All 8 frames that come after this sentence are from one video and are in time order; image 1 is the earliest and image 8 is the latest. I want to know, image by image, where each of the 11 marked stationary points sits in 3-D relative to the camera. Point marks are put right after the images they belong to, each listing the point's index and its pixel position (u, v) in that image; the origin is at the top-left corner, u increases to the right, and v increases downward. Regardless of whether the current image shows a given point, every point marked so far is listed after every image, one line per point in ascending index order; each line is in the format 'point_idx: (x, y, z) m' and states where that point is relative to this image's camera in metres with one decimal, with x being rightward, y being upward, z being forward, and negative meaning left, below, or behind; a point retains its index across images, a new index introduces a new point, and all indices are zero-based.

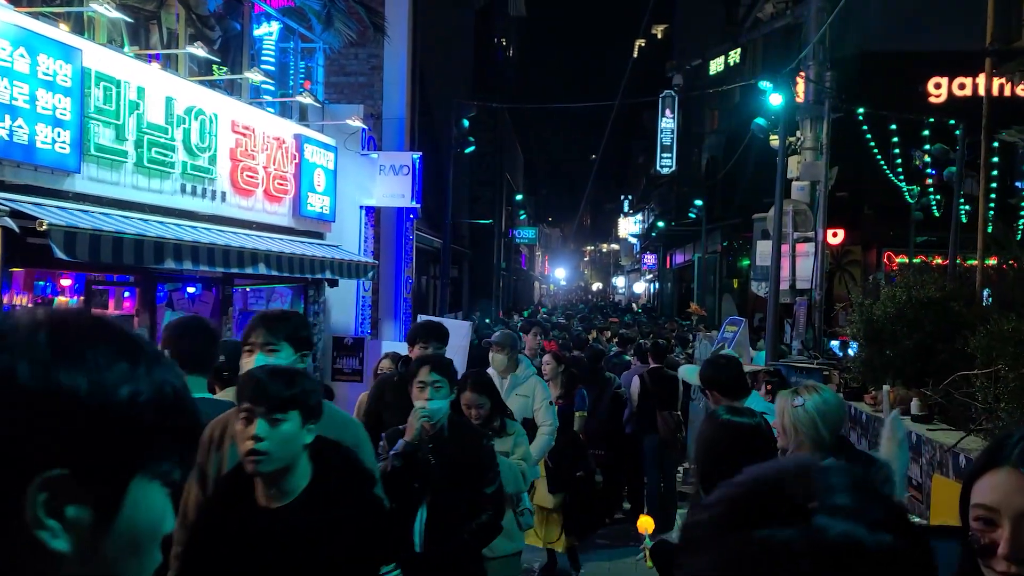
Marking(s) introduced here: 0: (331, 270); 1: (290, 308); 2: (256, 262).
0: (-2.6, +0.3, +11.2) m
1: (-3.5, -0.3, +12.5) m
2: (-3.1, +0.3, +9.5) m
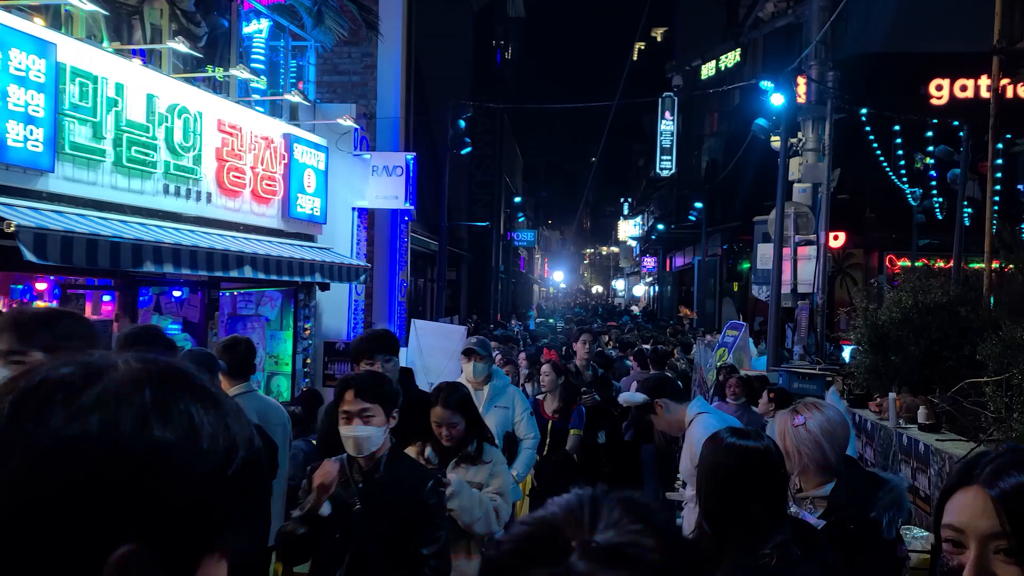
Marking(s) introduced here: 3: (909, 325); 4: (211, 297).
0: (-2.6, +0.2, +10.9) m
1: (-3.5, -0.4, +12.2) m
2: (-3.1, +0.2, +9.2) m
3: (+4.8, -0.4, +9.6) m
4: (-3.9, -0.1, +10.3) m
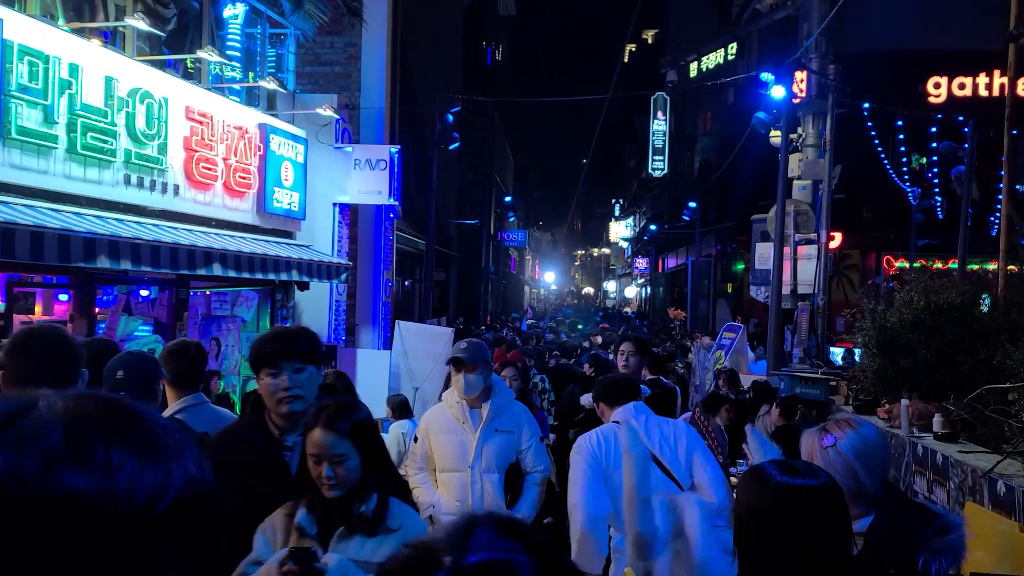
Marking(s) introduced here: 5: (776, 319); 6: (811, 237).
0: (-2.8, +0.2, +10.3) m
1: (-3.7, -0.4, +11.5) m
2: (-3.3, +0.3, +8.6) m
3: (+4.6, -0.4, +9.0) m
4: (-4.0, -0.1, +9.6) m
5: (+4.7, -0.5, +14.1) m
6: (+5.1, +0.9, +13.6) m
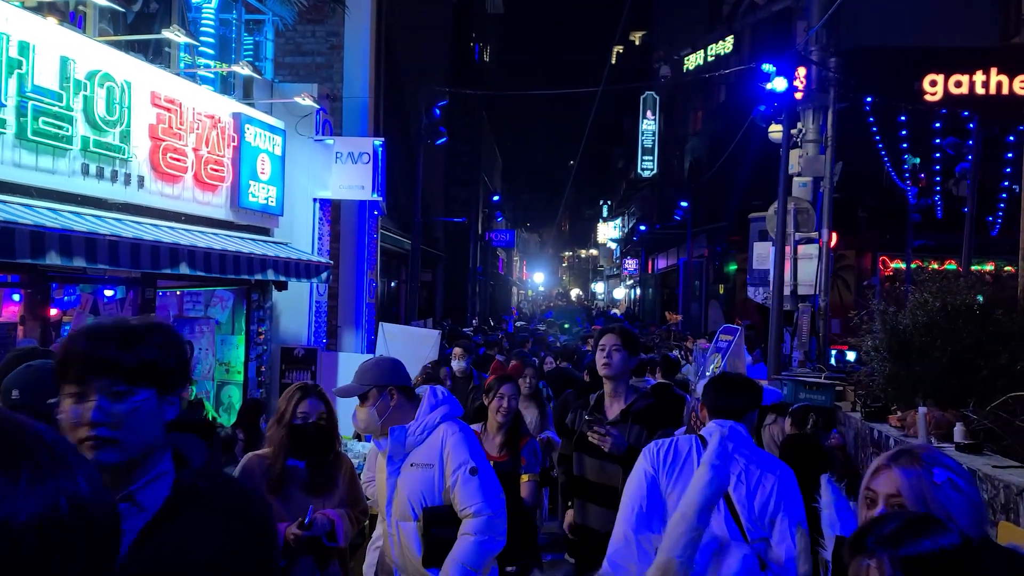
0: (-2.9, +0.2, +9.7) m
1: (-3.8, -0.4, +10.9) m
2: (-3.3, +0.3, +7.9) m
3: (+4.5, -0.4, +8.5) m
4: (-4.1, -0.1, +9.0) m
5: (+4.5, -0.6, +13.6) m
6: (+4.9, +0.9, +13.1) m
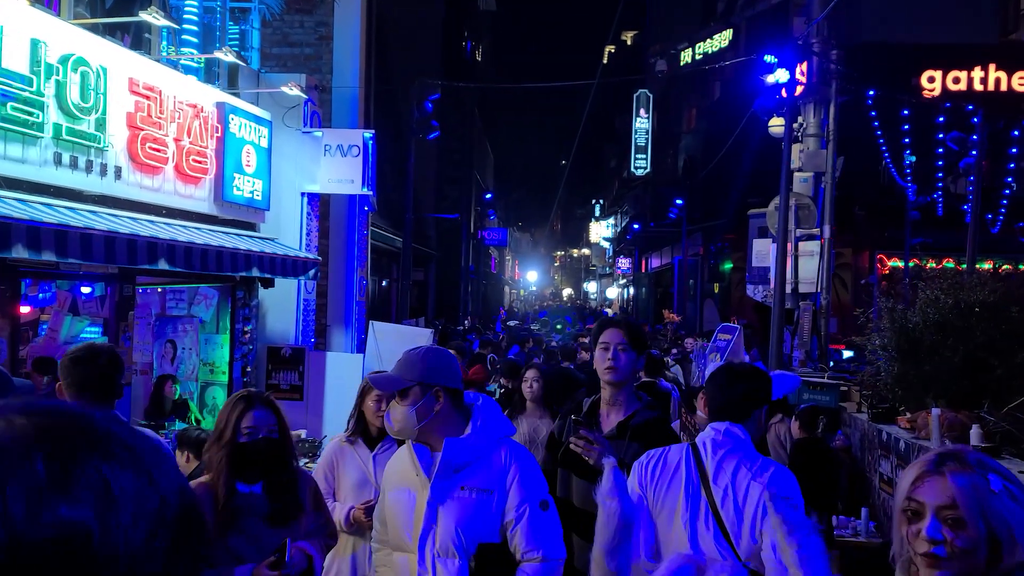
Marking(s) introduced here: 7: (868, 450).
0: (-3.0, +0.2, +9.3) m
1: (-3.9, -0.3, +10.5) m
2: (-3.4, +0.3, +7.5) m
3: (+4.5, -0.4, +8.2) m
4: (-4.2, -0.1, +8.6) m
5: (+4.4, -0.5, +13.3) m
6: (+4.9, +0.9, +12.8) m
7: (+4.1, -1.9, +9.1) m
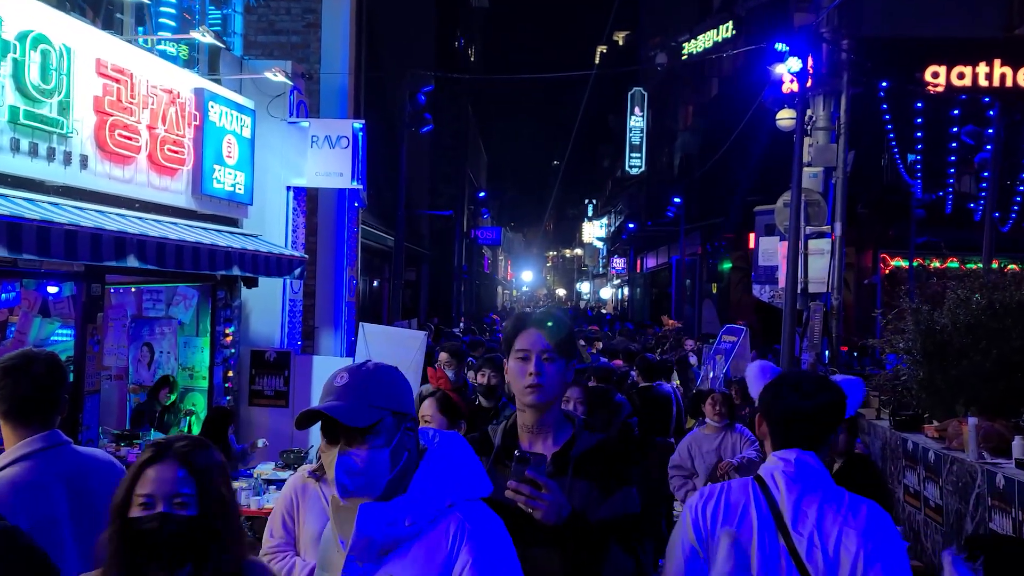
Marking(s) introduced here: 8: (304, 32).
0: (-3.0, +0.3, +8.7) m
1: (-3.9, -0.3, +9.8) m
2: (-3.4, +0.3, +6.9) m
3: (+4.5, -0.4, +7.6) m
4: (-4.2, -0.1, +7.9) m
5: (+4.4, -0.5, +12.7) m
6: (+4.8, +0.9, +12.2) m
7: (+4.1, -1.9, +8.6) m
8: (-3.2, +3.9, +12.2) m
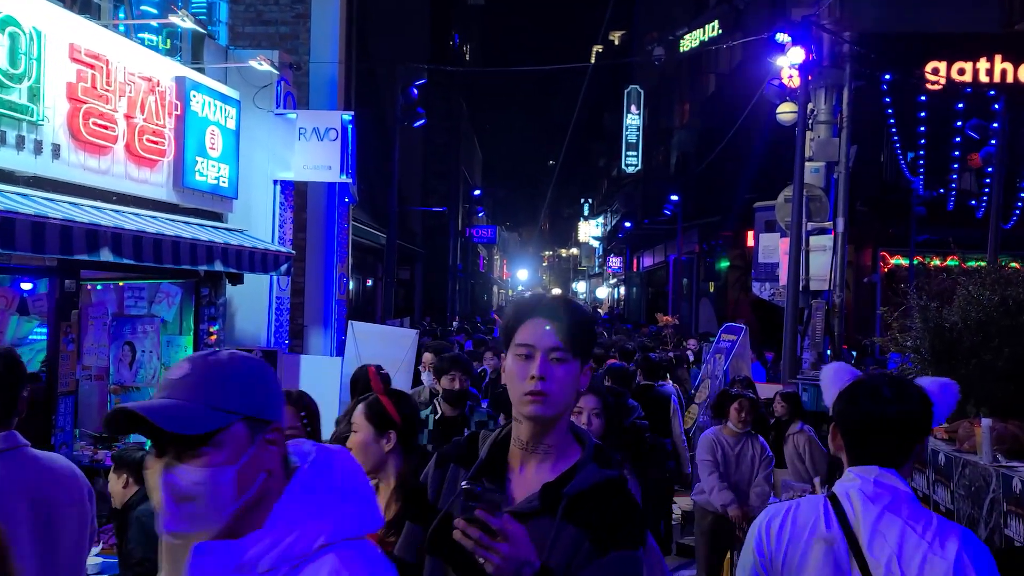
0: (-3.0, +0.3, +8.3) m
1: (-4.0, -0.3, +9.5) m
2: (-3.4, +0.3, +6.5) m
3: (+4.4, -0.4, +7.3) m
4: (-4.2, 0.0, +7.6) m
5: (+4.3, -0.5, +12.4) m
6: (+4.7, +0.9, +11.9) m
7: (+4.0, -1.8, +8.3) m
8: (-3.3, +4.0, +11.9) m
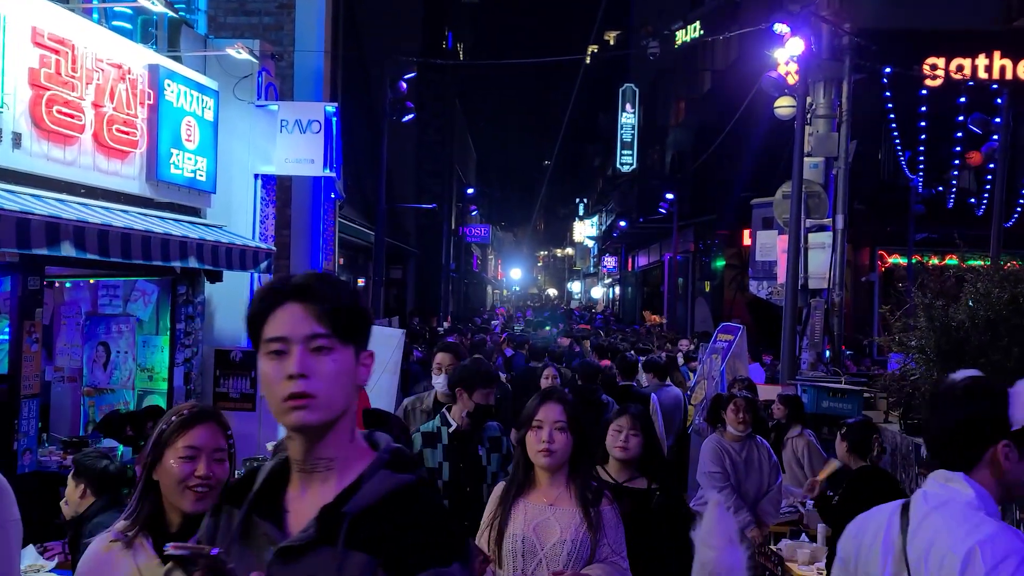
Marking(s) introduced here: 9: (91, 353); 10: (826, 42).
0: (-3.1, +0.3, +8.0) m
1: (-4.1, -0.3, +9.1) m
2: (-3.5, +0.4, +6.2) m
3: (+4.3, -0.3, +7.0) m
4: (-4.4, 0.0, +7.2) m
5: (+4.1, -0.5, +12.1) m
6: (+4.6, +1.0, +11.6) m
7: (+3.9, -1.8, +8.0) m
8: (-3.4, +4.0, +11.5) m
9: (-4.7, -0.7, +8.9) m
10: (+4.7, +3.7, +11.9) m
